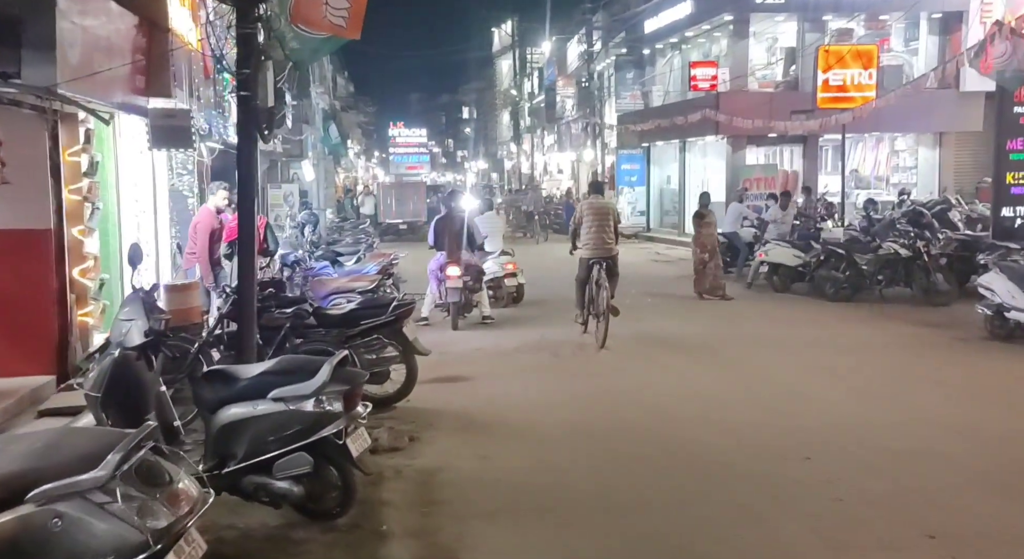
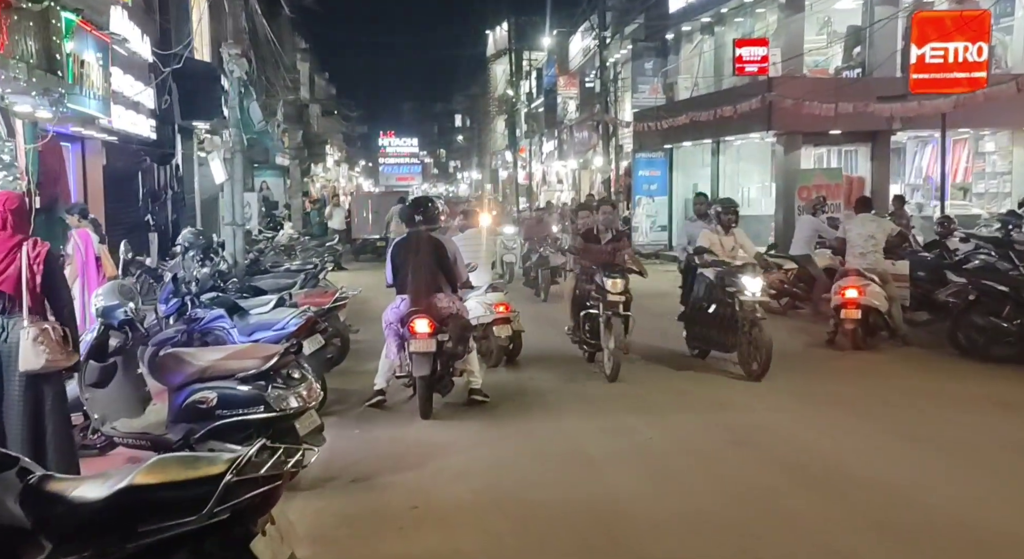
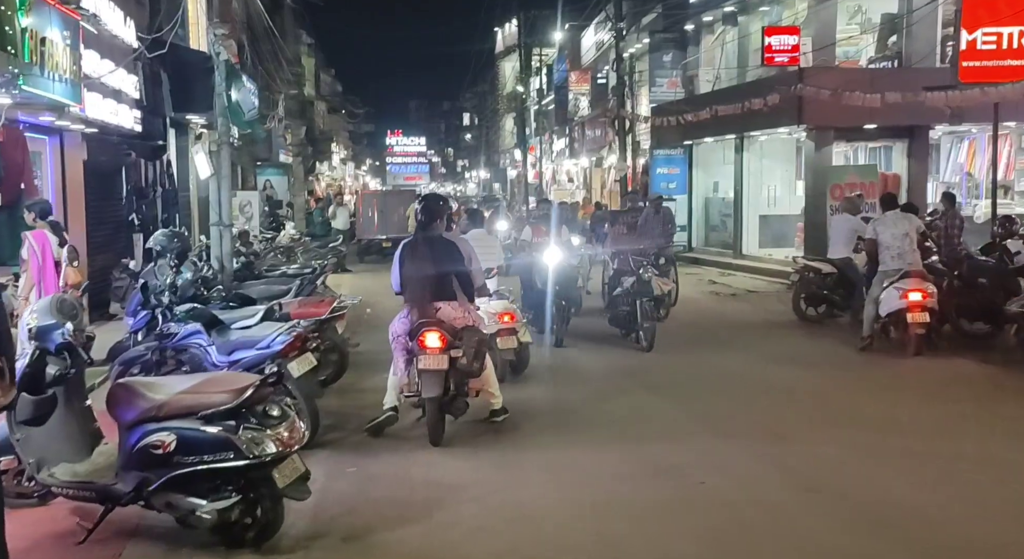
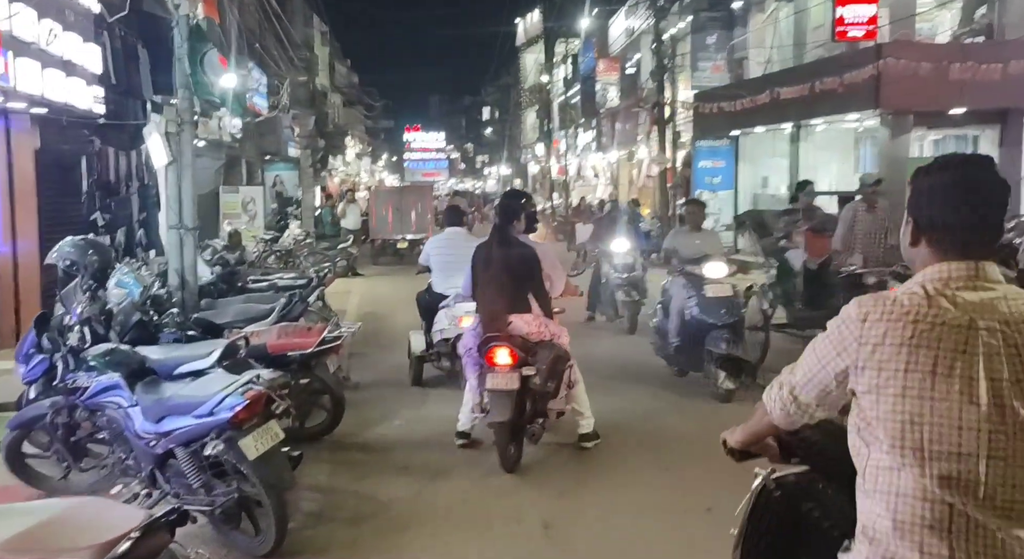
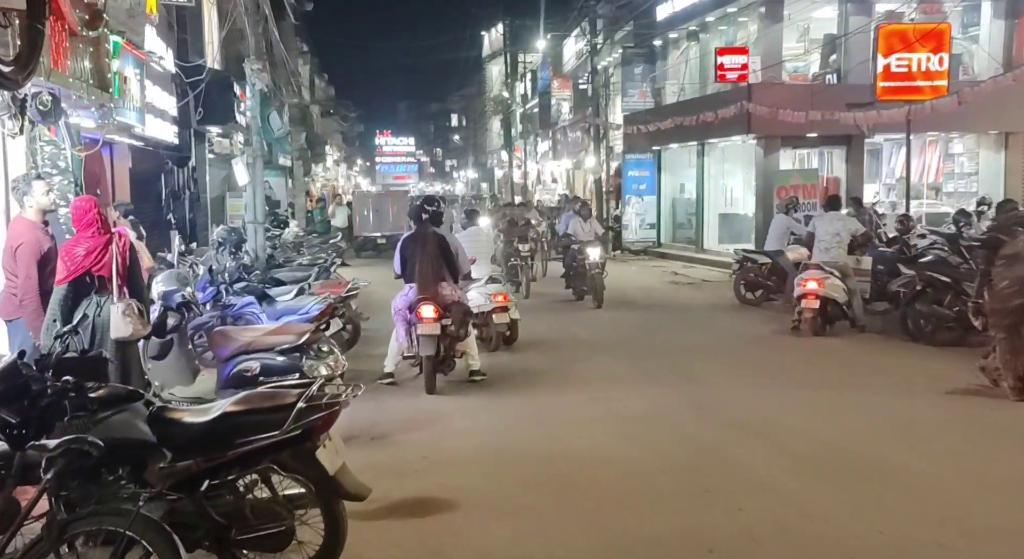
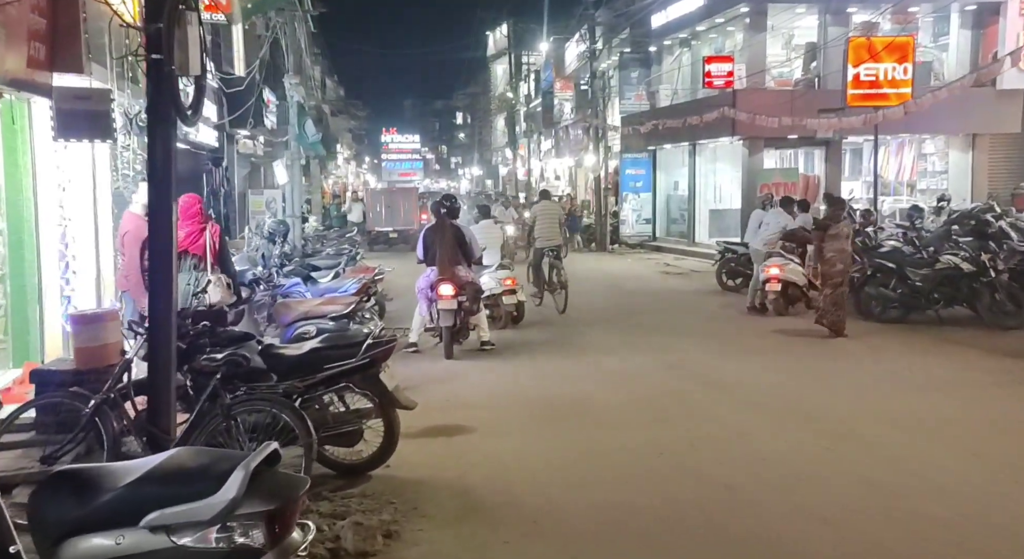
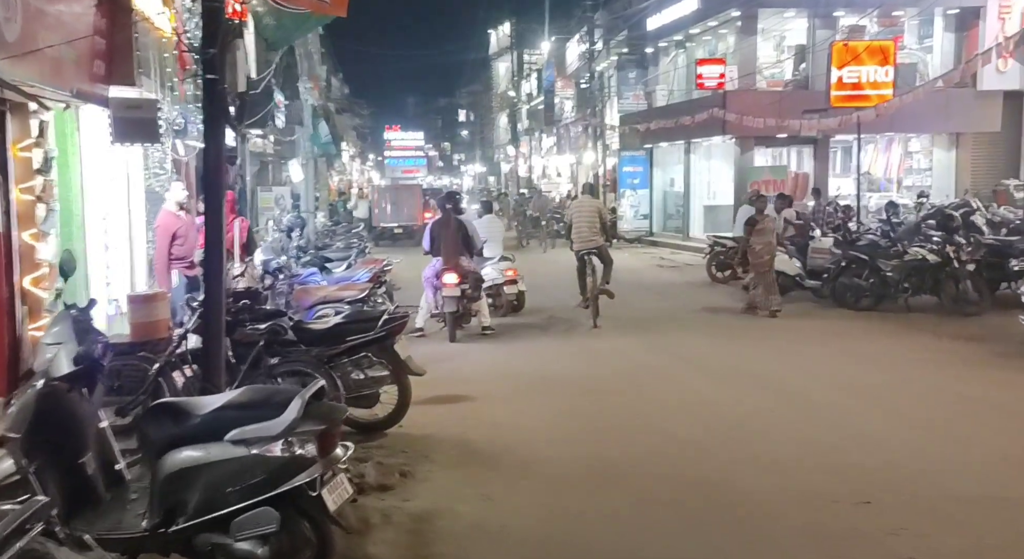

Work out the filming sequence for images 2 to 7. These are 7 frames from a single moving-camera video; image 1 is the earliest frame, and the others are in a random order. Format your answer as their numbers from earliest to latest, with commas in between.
7, 6, 5, 2, 3, 4
